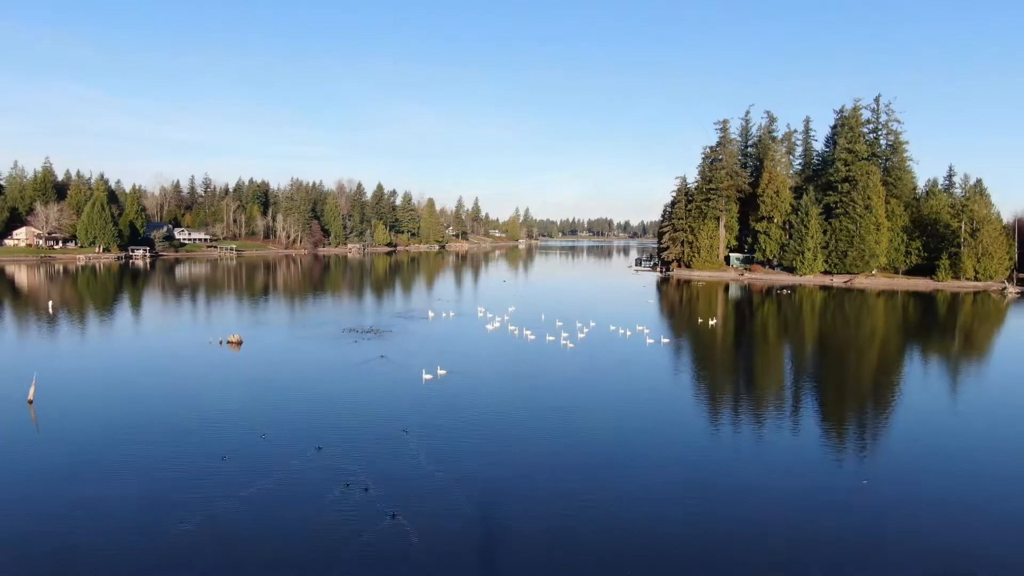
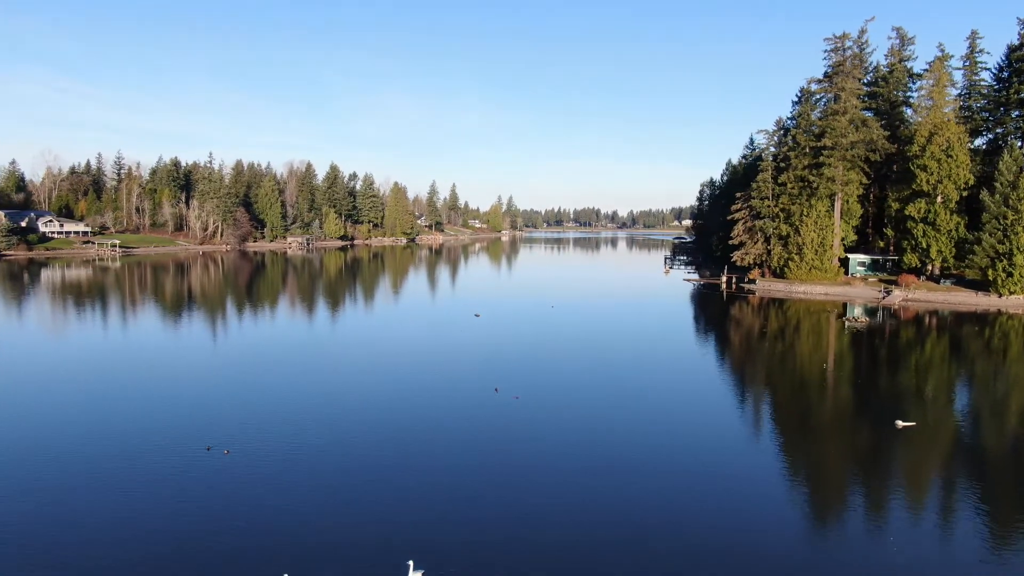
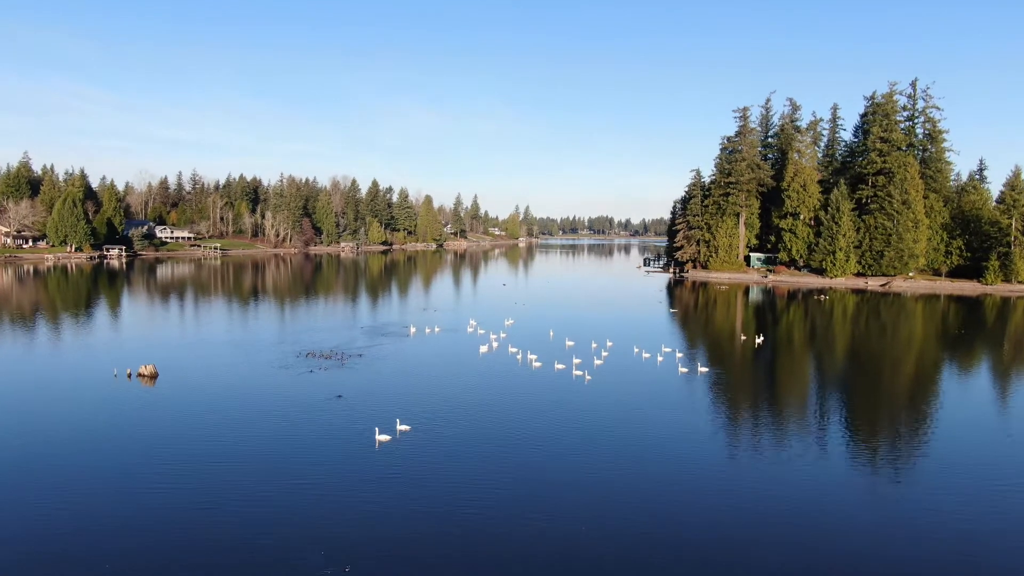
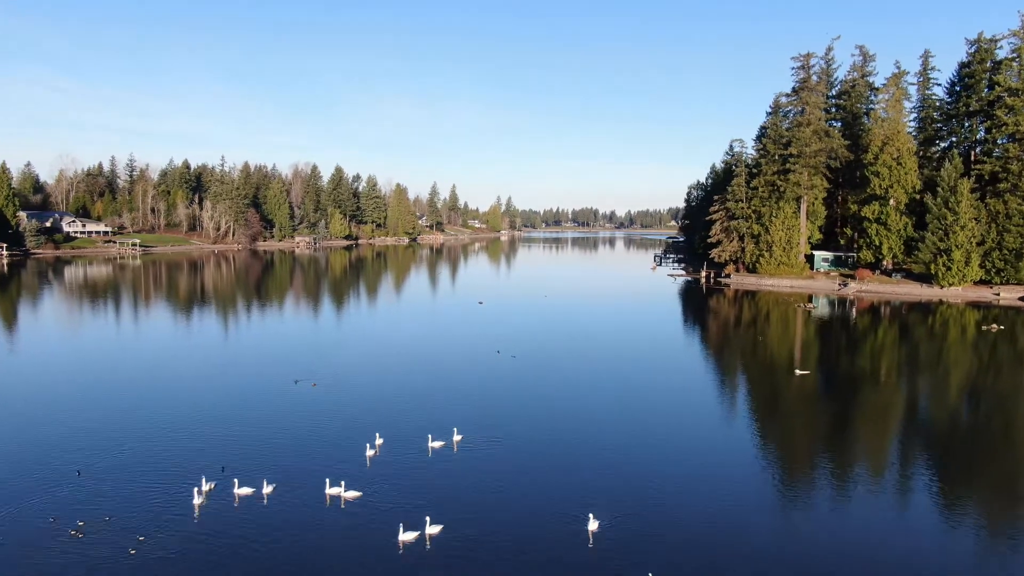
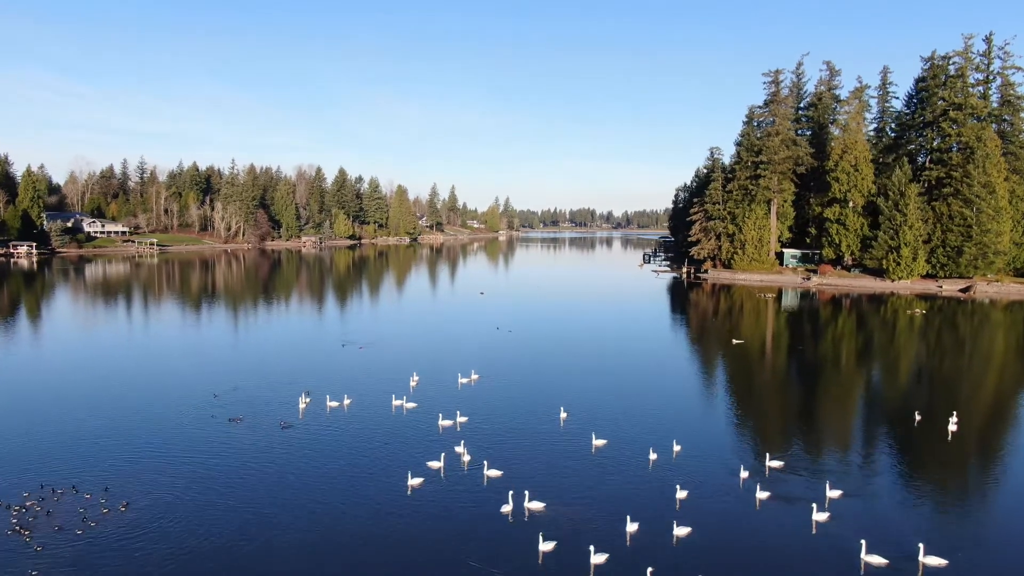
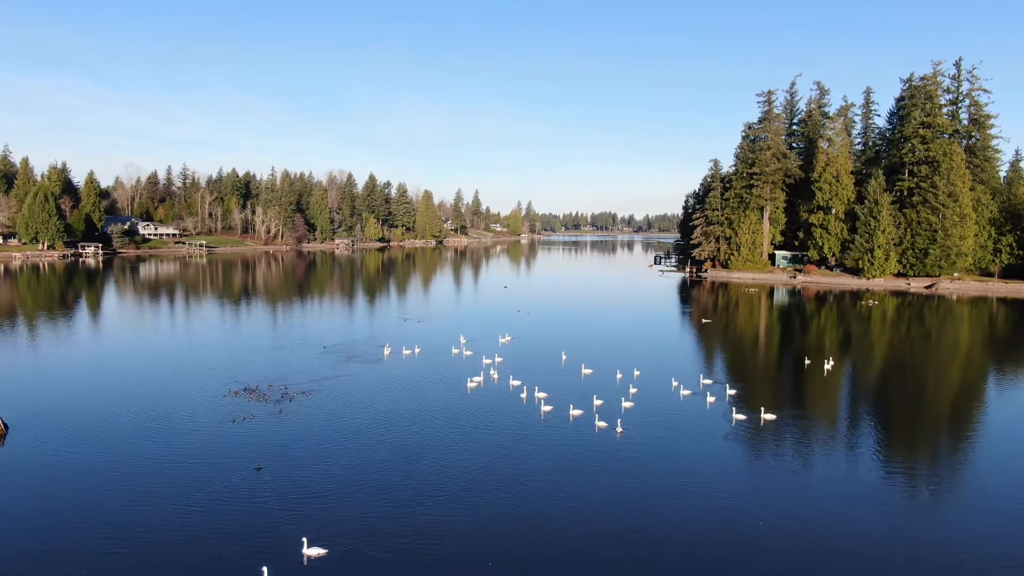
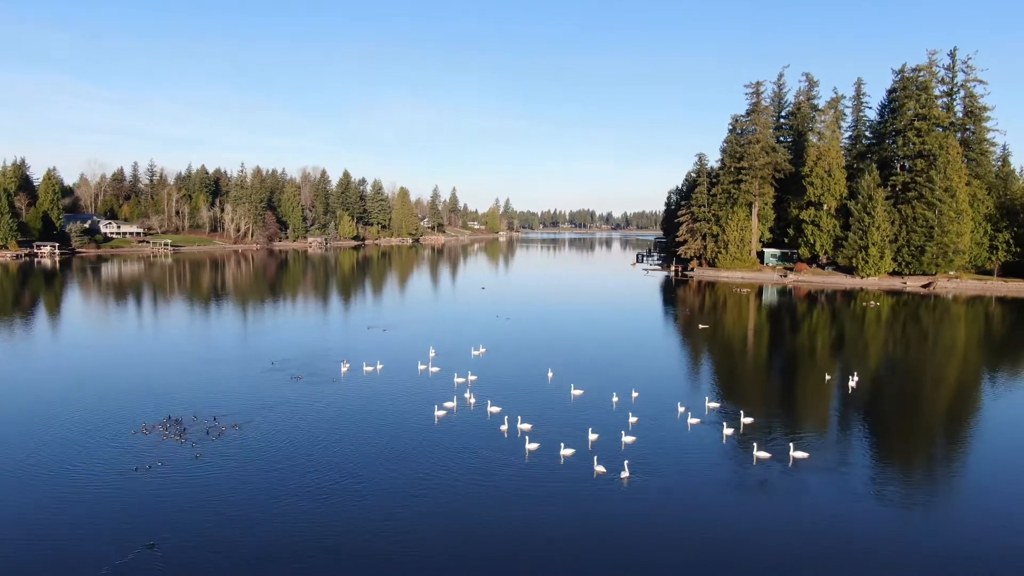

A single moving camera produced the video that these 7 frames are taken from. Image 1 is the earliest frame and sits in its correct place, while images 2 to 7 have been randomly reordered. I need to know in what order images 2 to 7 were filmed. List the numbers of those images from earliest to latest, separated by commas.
3, 6, 7, 5, 4, 2
